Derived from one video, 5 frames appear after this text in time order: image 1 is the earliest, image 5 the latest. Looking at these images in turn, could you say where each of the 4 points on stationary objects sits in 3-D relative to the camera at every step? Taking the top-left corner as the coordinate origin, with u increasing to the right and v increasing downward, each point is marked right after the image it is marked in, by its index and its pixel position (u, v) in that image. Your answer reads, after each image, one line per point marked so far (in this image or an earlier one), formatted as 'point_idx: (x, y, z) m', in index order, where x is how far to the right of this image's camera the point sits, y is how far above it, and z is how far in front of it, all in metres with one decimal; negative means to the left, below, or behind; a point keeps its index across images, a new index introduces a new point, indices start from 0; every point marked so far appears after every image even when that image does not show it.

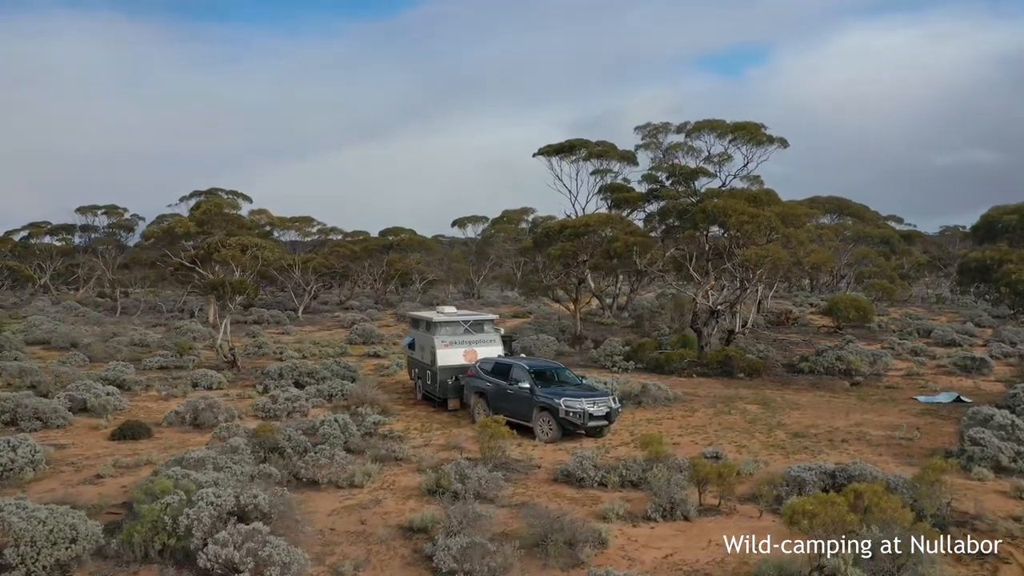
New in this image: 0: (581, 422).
0: (+1.2, -2.4, +11.5) m
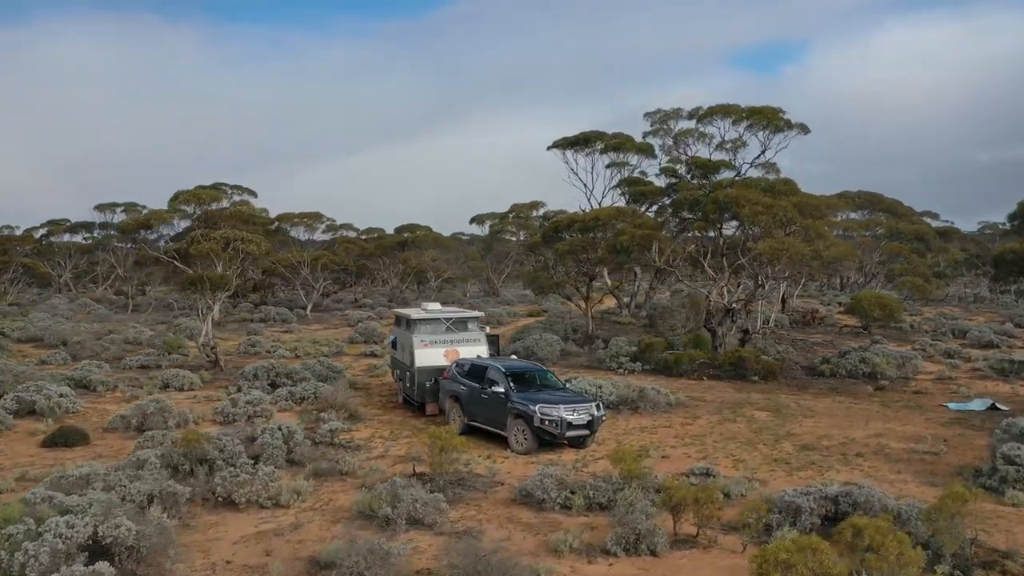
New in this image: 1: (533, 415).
0: (+0.8, -2.3, +10.3) m
1: (+0.3, -2.1, +10.4) m
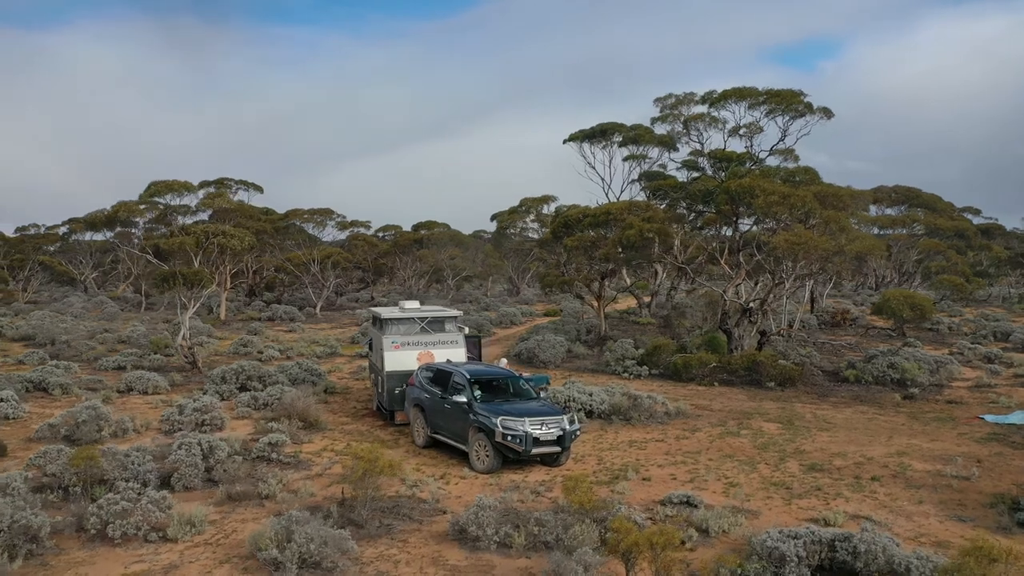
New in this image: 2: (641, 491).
0: (+0.2, -2.3, +9.1) m
1: (-0.2, -2.1, +9.2) m
2: (+1.8, -2.7, +8.6) m
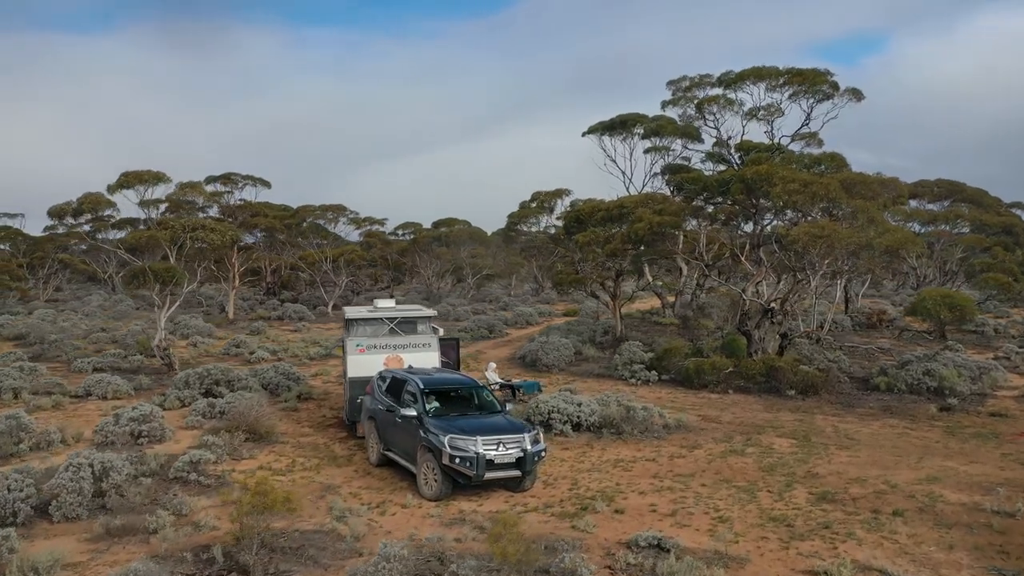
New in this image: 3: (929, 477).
0: (-0.5, -2.3, +7.8) m
1: (-0.9, -2.0, +7.9) m
2: (+1.1, -2.7, +7.2) m
3: (+6.4, -2.9, +9.7) m
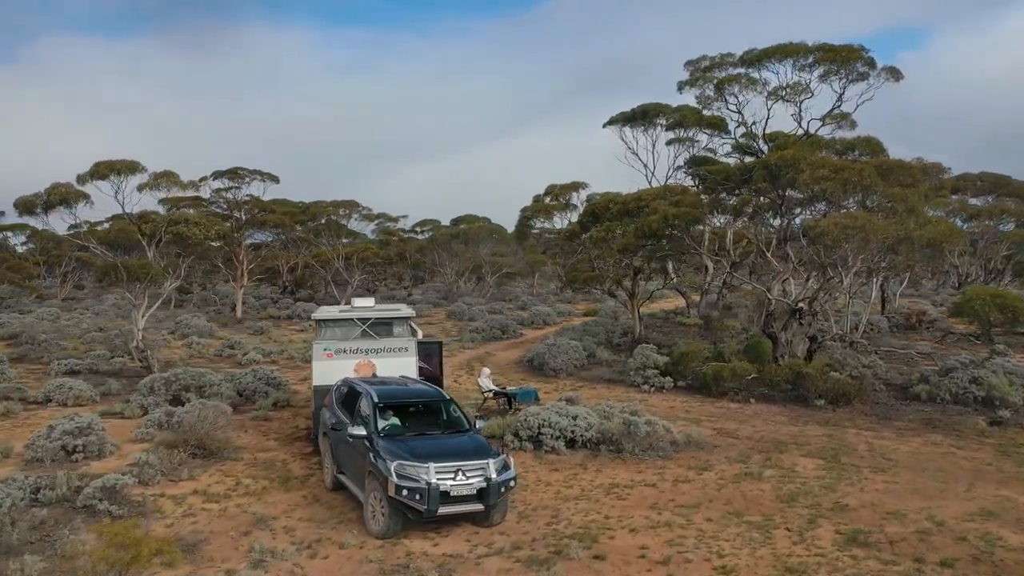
0: (-0.9, -2.3, +6.5) m
1: (-1.3, -2.0, +6.7) m
2: (+0.7, -2.7, +5.9) m
3: (+6.0, -2.9, +8.1) m
